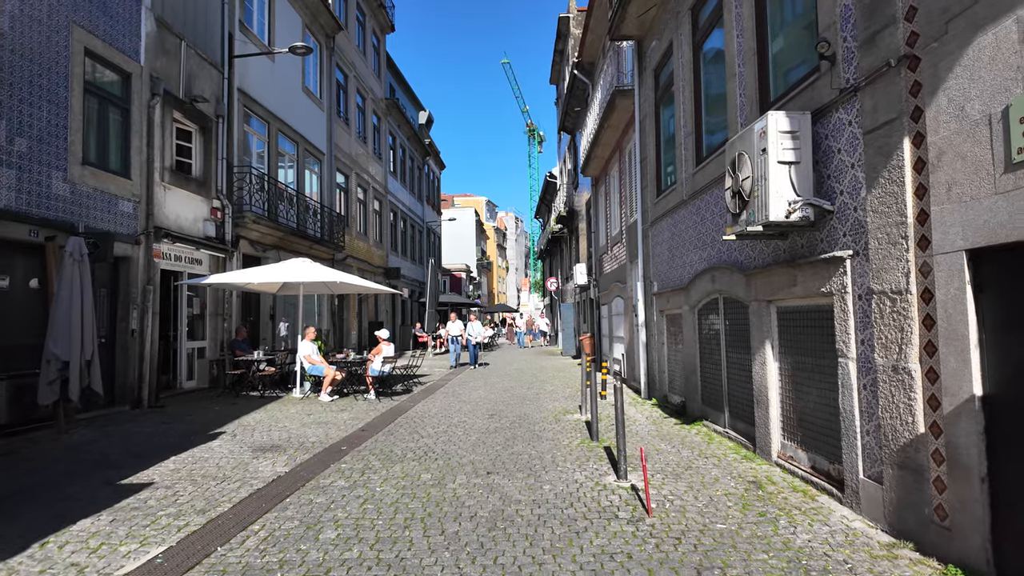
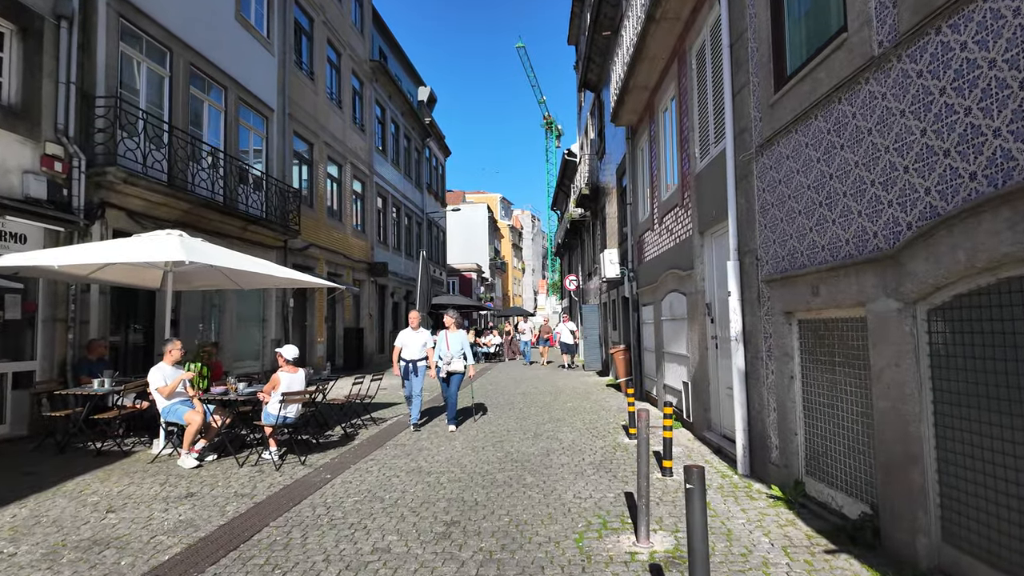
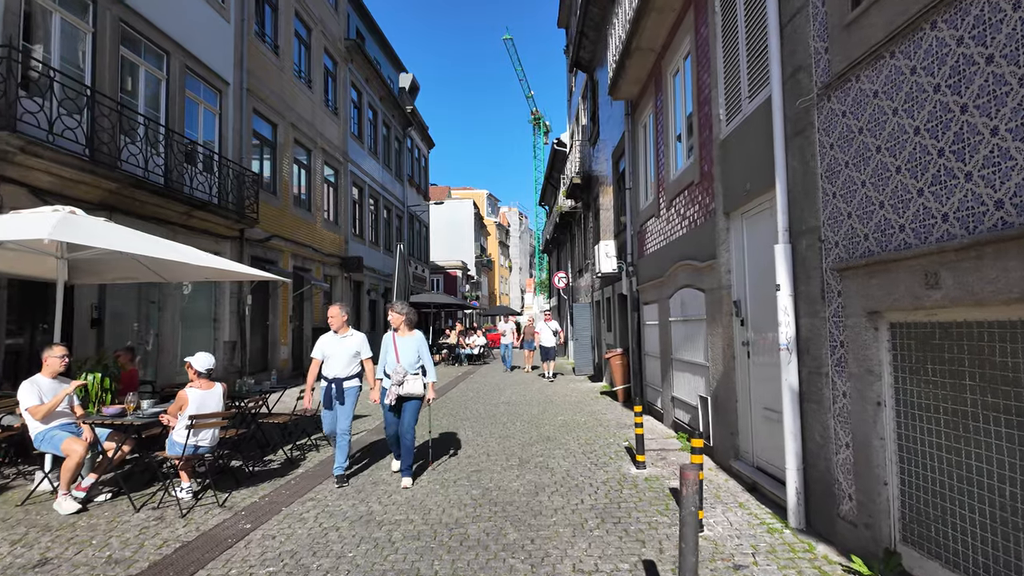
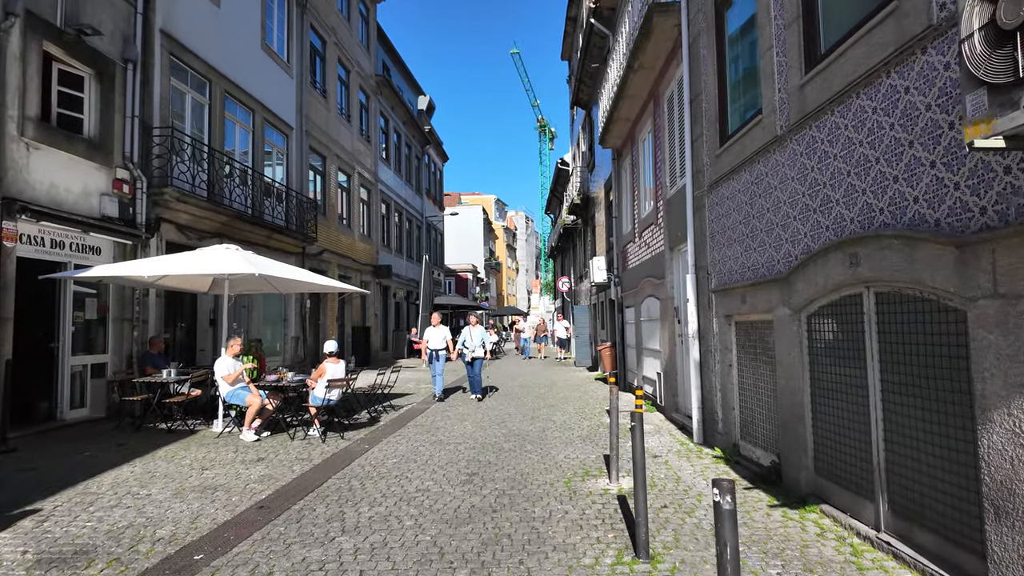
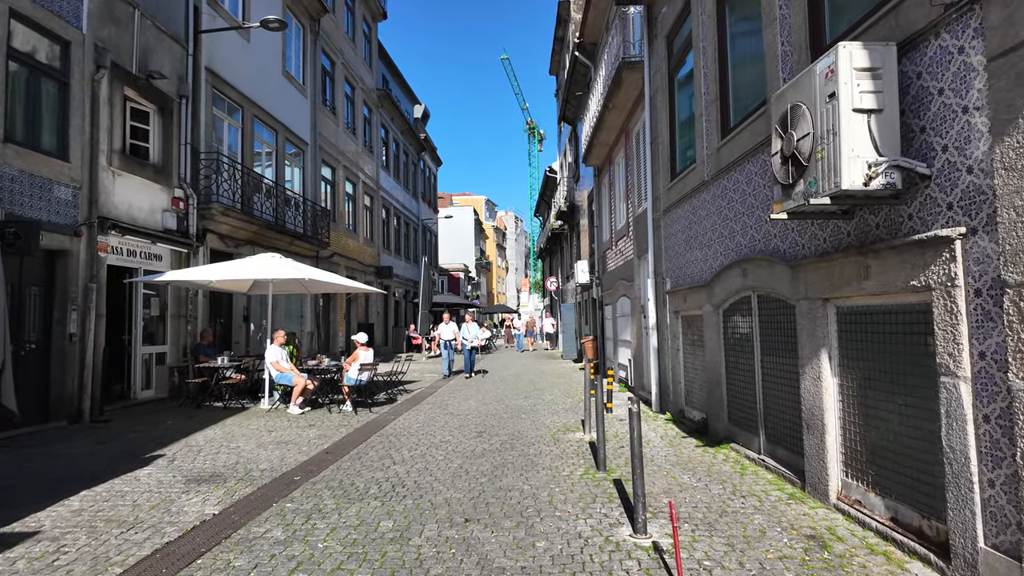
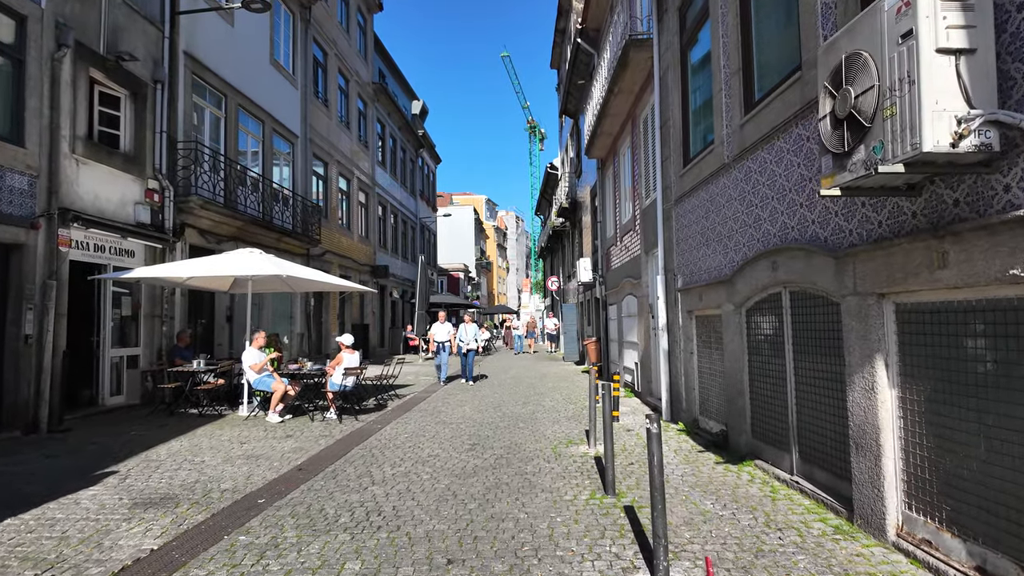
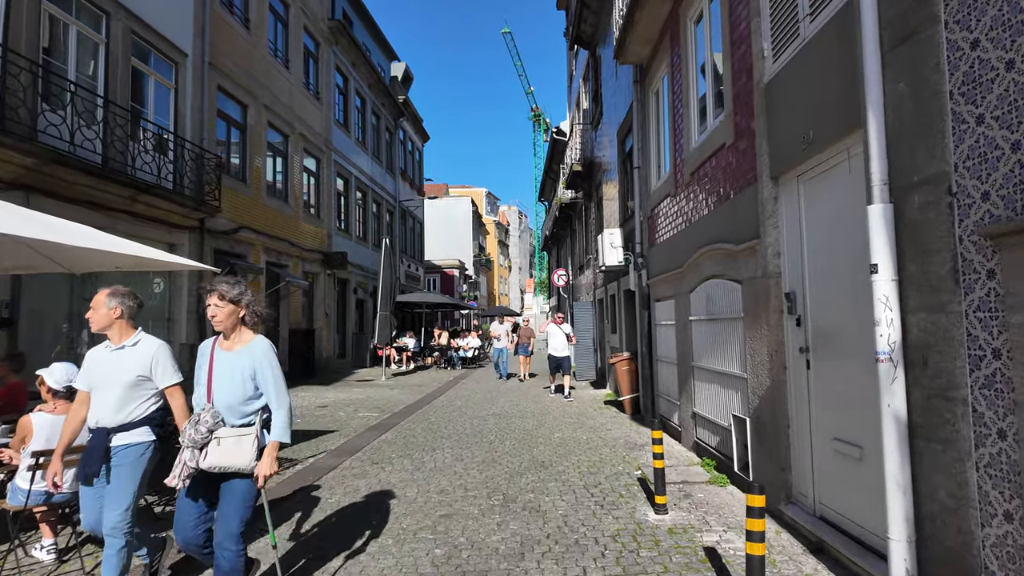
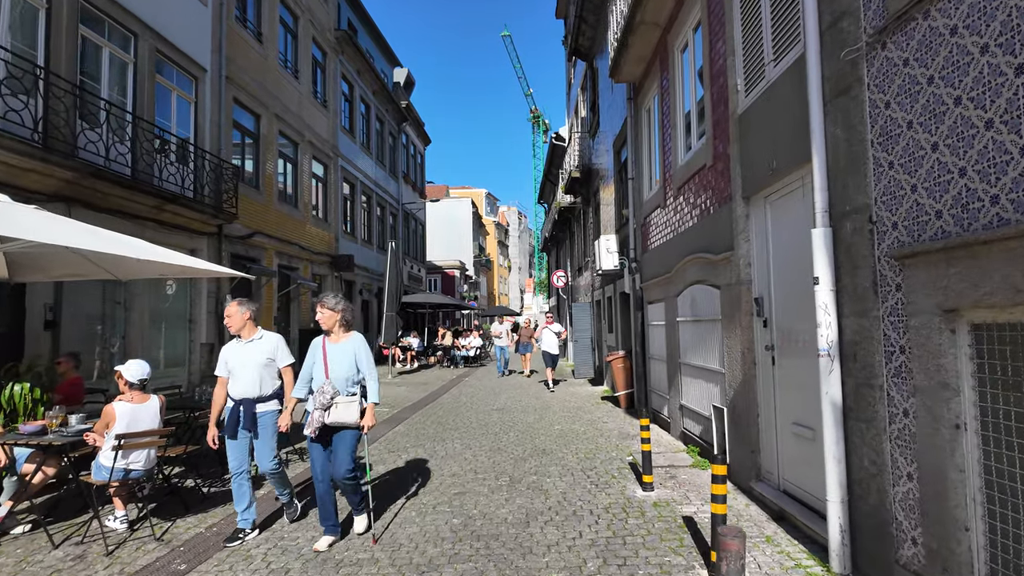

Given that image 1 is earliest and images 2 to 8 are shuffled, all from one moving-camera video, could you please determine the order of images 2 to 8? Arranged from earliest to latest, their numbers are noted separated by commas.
5, 6, 4, 2, 3, 8, 7
